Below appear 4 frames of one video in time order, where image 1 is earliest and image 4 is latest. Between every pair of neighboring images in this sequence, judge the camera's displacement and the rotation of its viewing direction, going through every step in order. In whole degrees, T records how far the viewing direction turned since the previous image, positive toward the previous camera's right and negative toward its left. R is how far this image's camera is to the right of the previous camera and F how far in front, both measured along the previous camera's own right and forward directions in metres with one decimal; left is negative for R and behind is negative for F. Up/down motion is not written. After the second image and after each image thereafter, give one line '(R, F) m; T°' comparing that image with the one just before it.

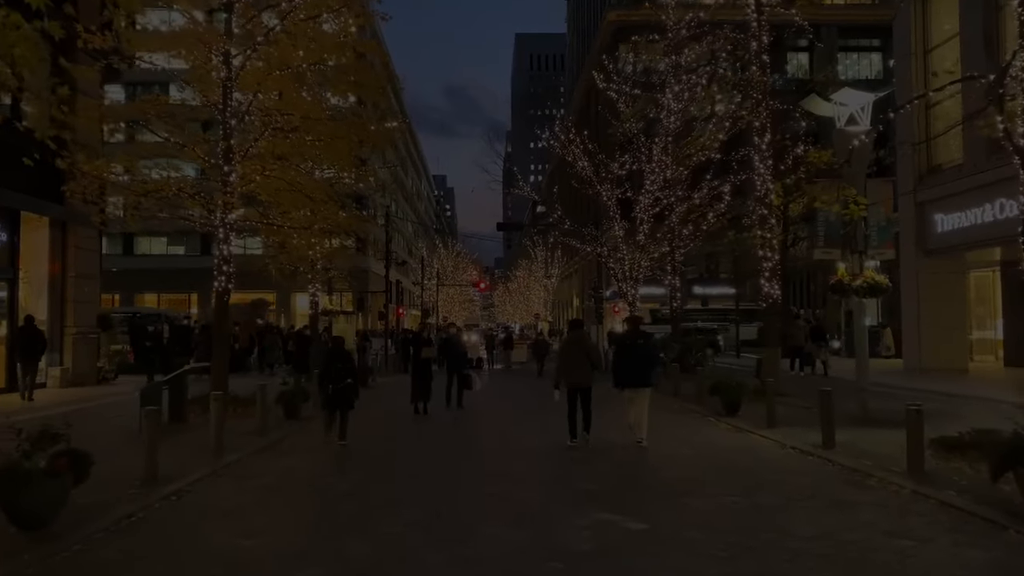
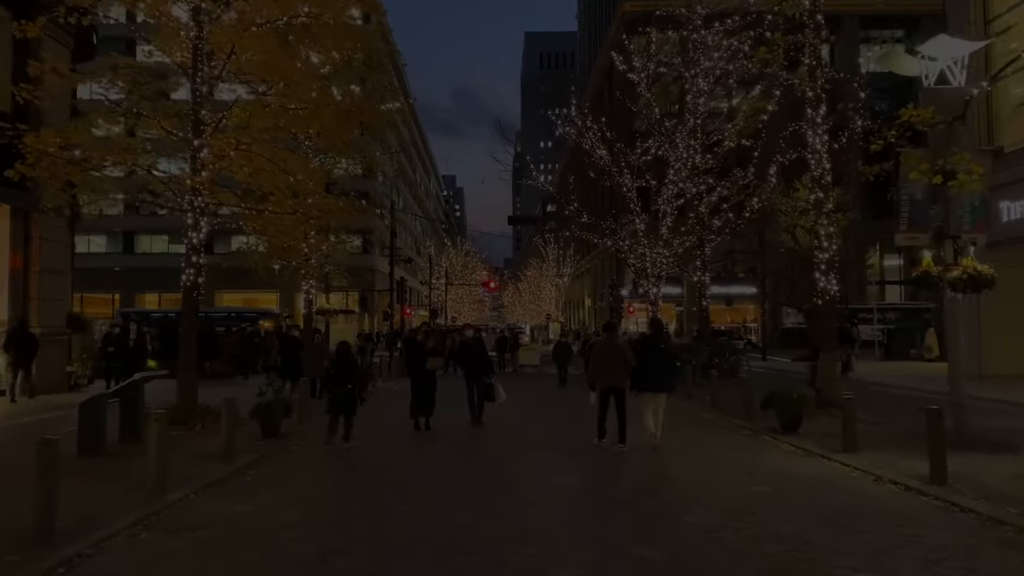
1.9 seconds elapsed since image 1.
(-0.1, +2.8) m; -1°
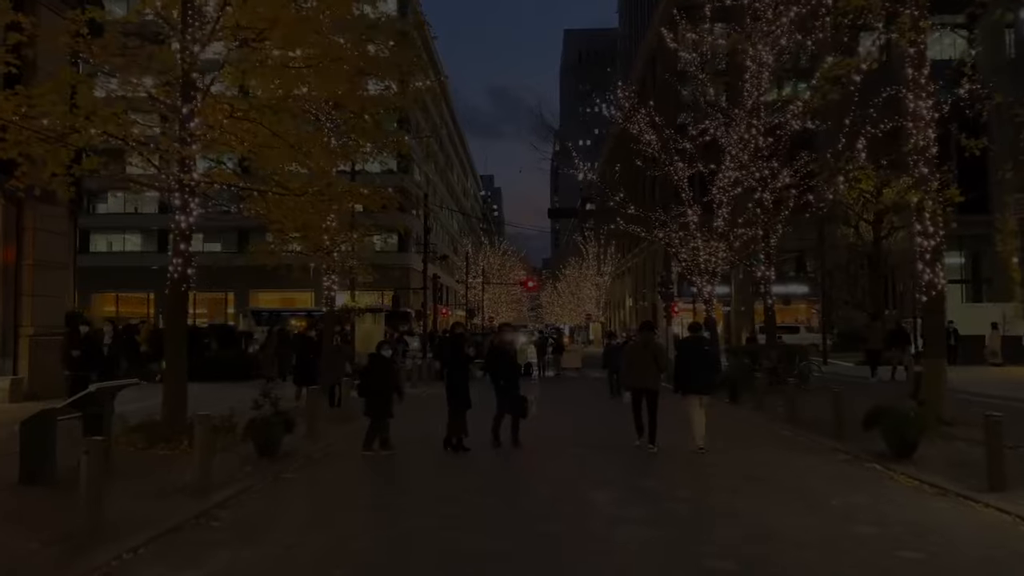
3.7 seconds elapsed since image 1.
(-0.1, +2.7) m; -2°
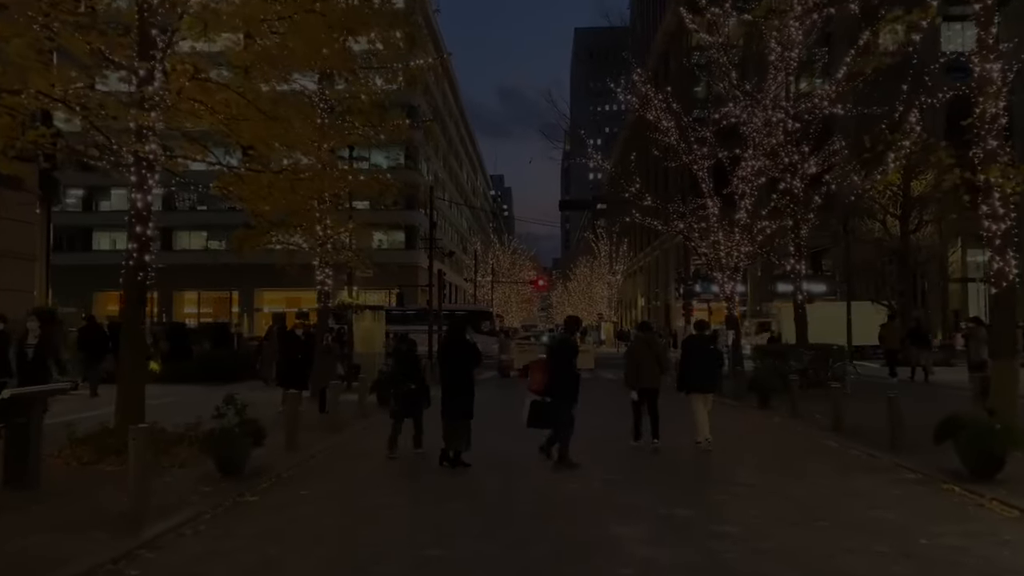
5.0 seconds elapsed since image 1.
(0.0, +1.9) m; -1°
